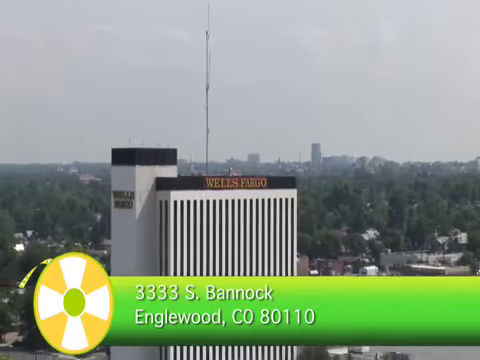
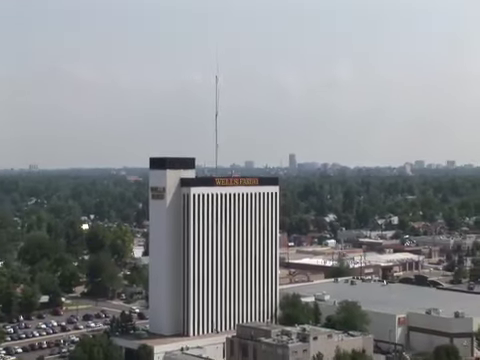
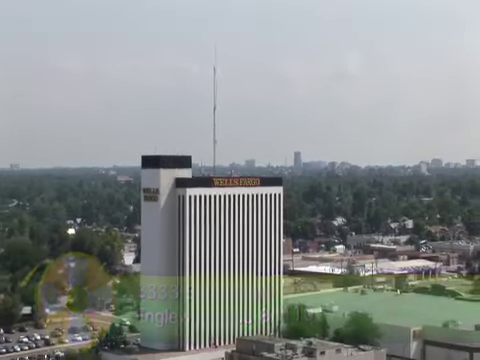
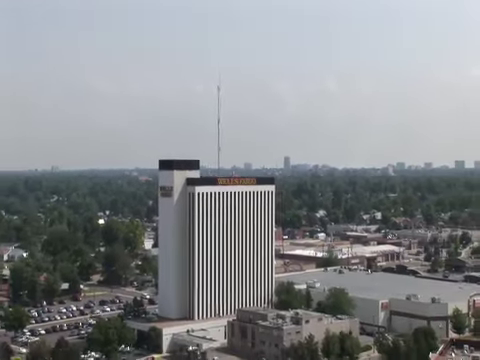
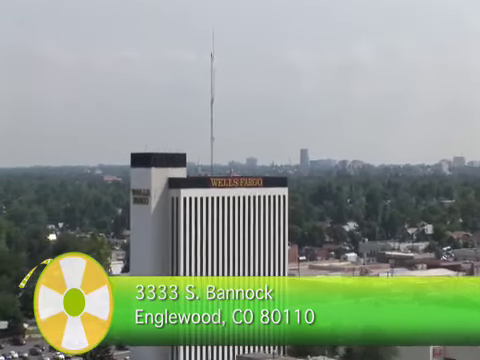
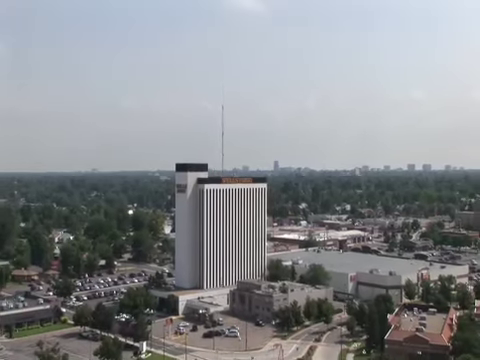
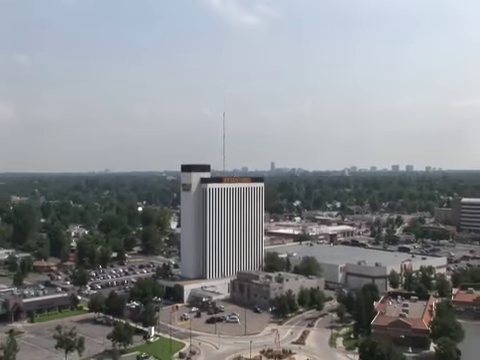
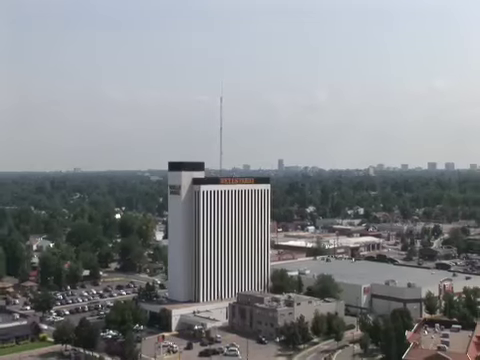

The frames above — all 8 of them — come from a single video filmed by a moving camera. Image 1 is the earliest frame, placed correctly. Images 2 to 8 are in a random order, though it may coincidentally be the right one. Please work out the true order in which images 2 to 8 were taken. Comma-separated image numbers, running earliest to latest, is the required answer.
5, 3, 2, 4, 8, 6, 7
